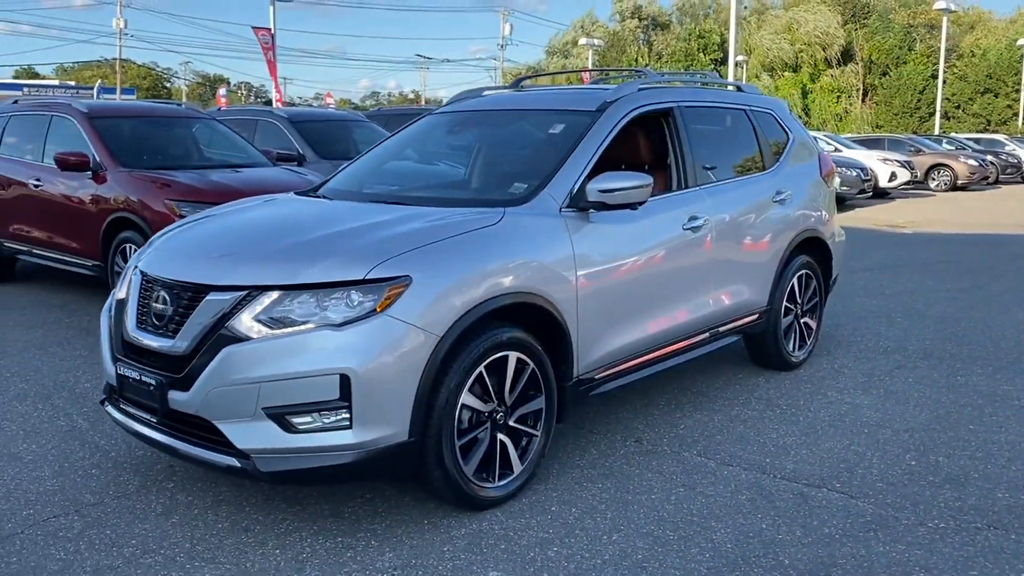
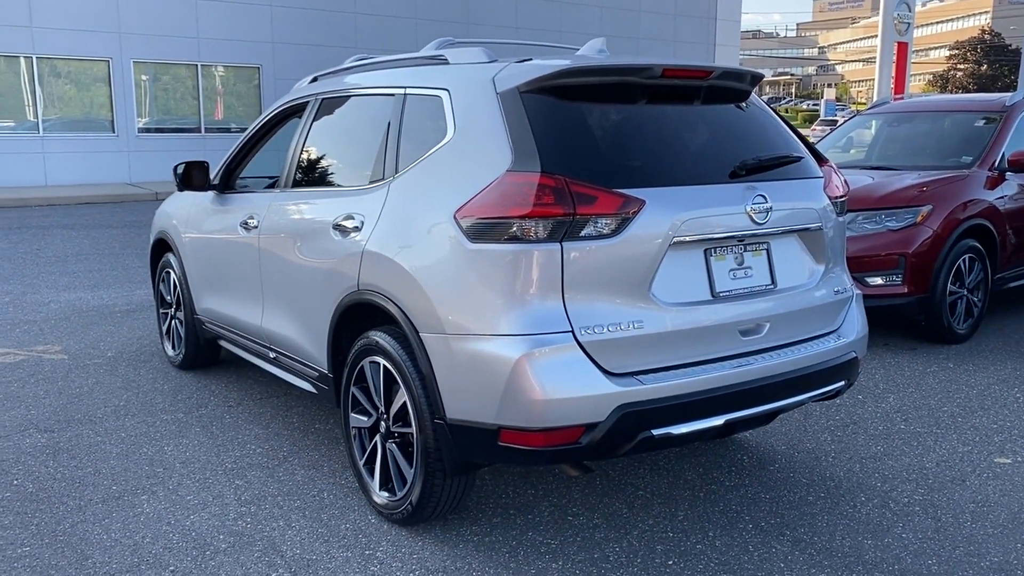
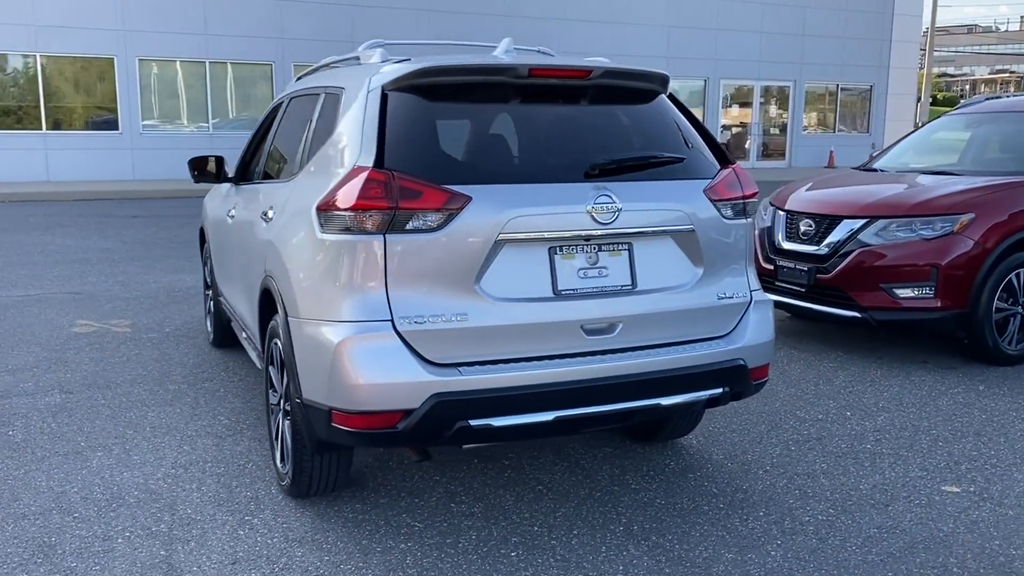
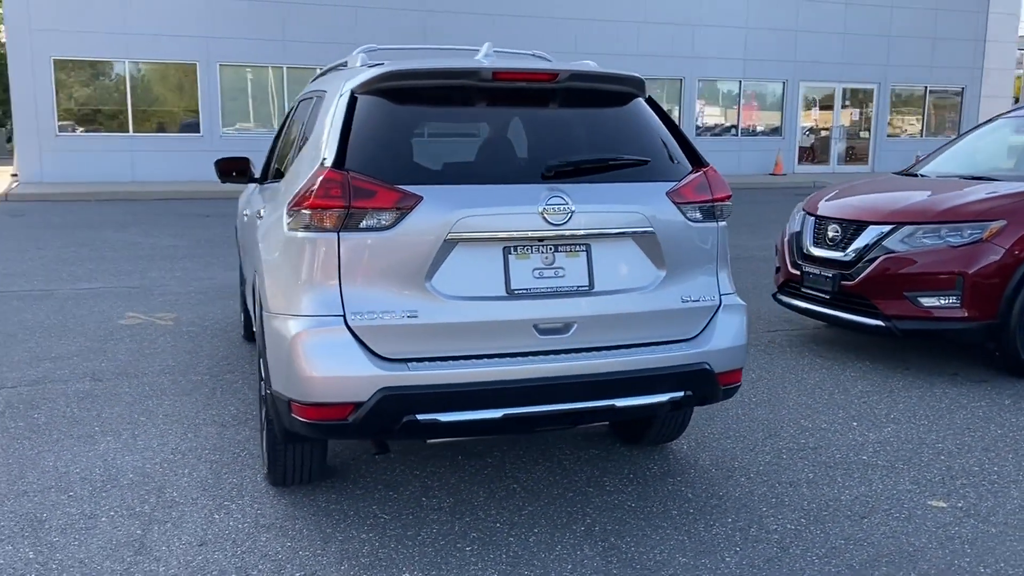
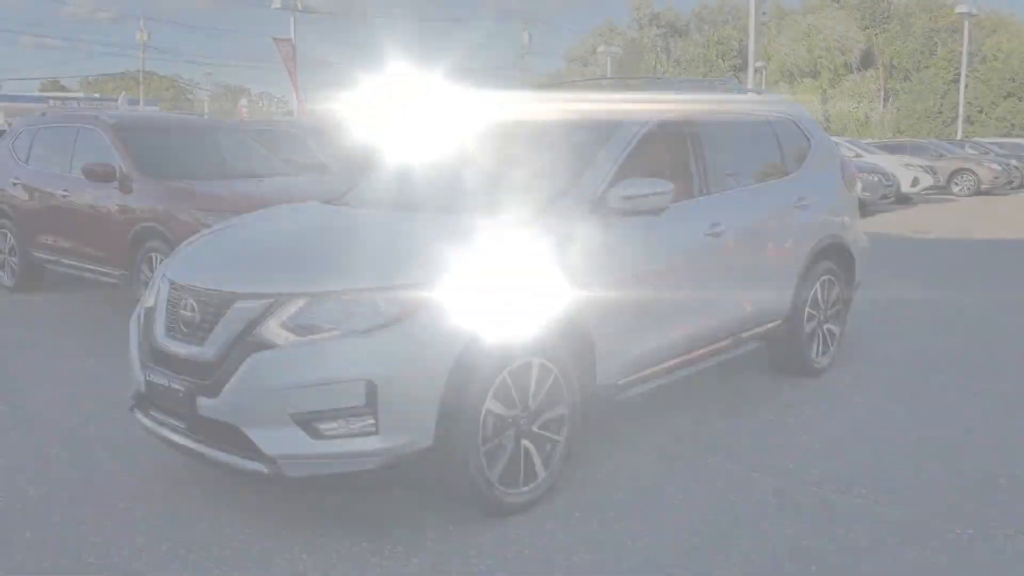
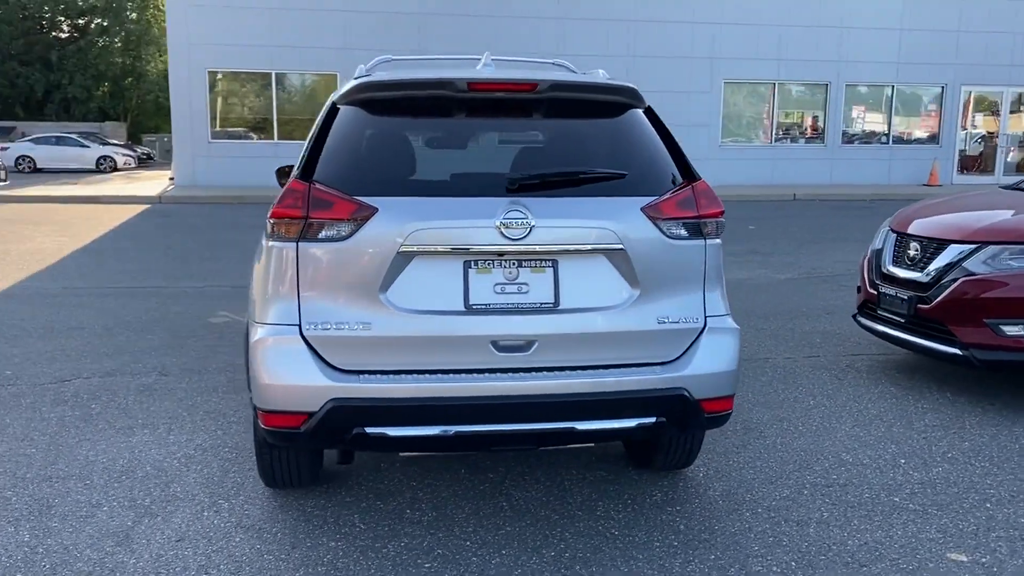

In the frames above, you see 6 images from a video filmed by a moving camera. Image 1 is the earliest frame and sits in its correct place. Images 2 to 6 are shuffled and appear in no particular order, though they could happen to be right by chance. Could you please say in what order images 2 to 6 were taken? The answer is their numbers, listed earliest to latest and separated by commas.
5, 2, 3, 4, 6
